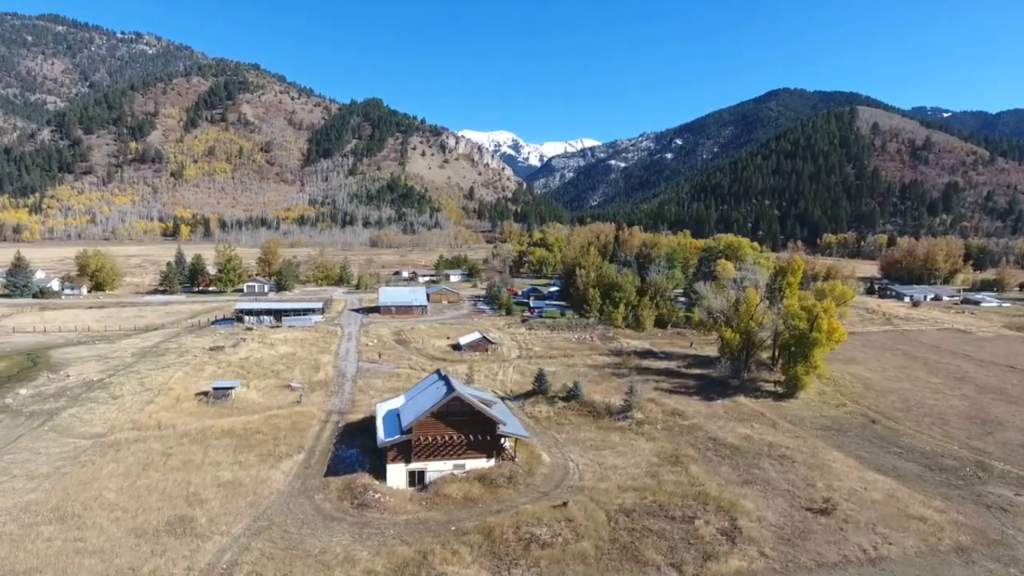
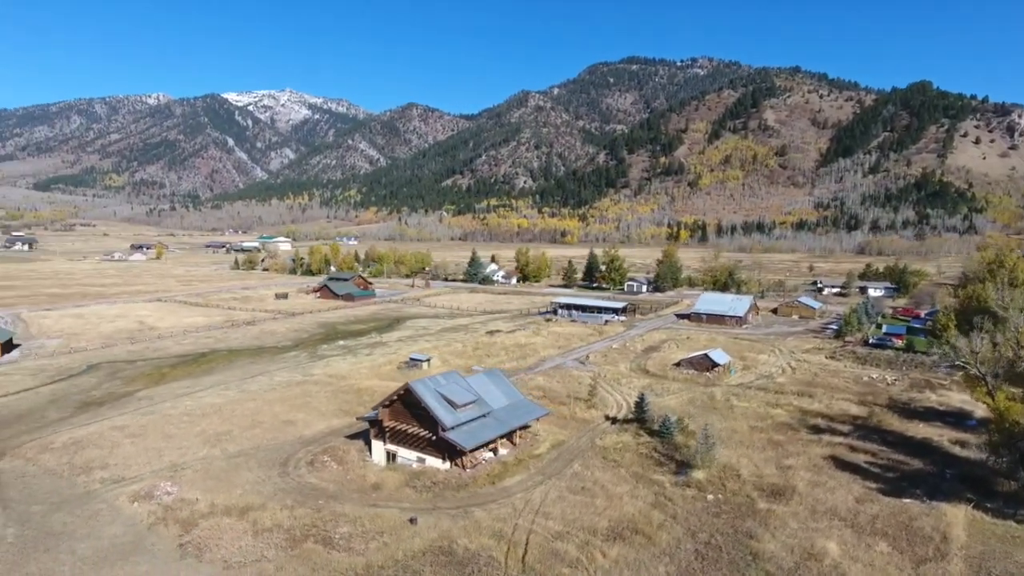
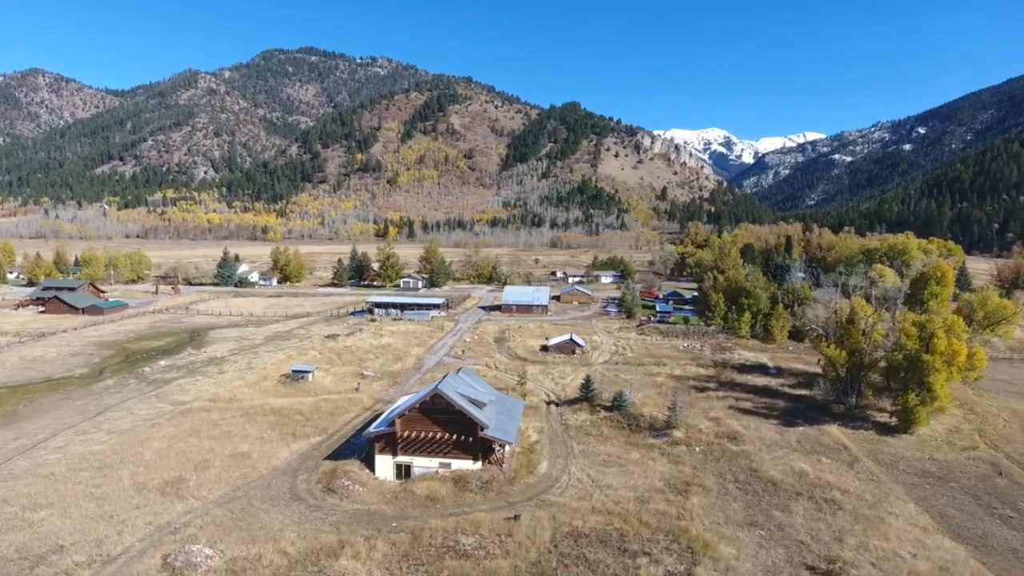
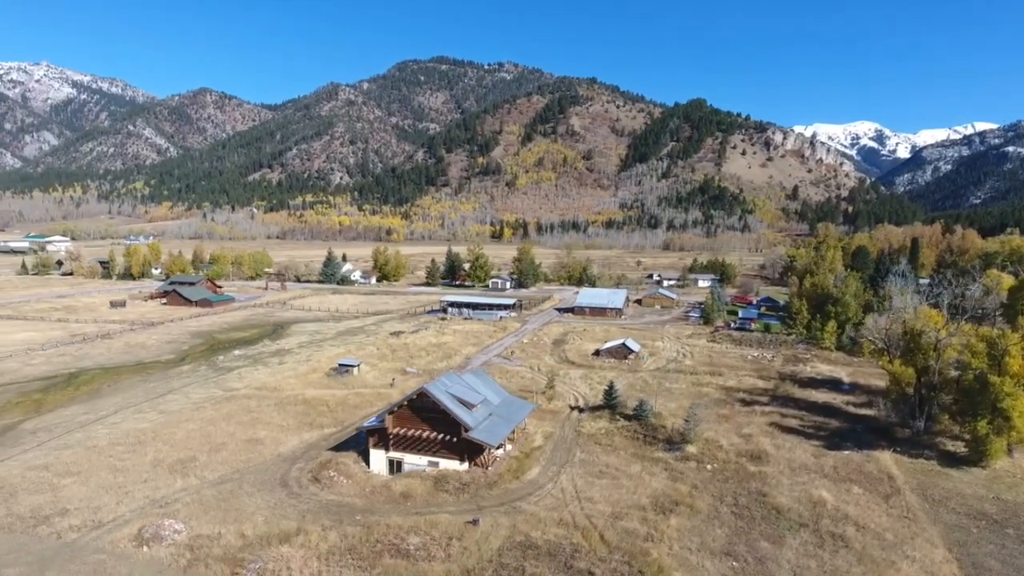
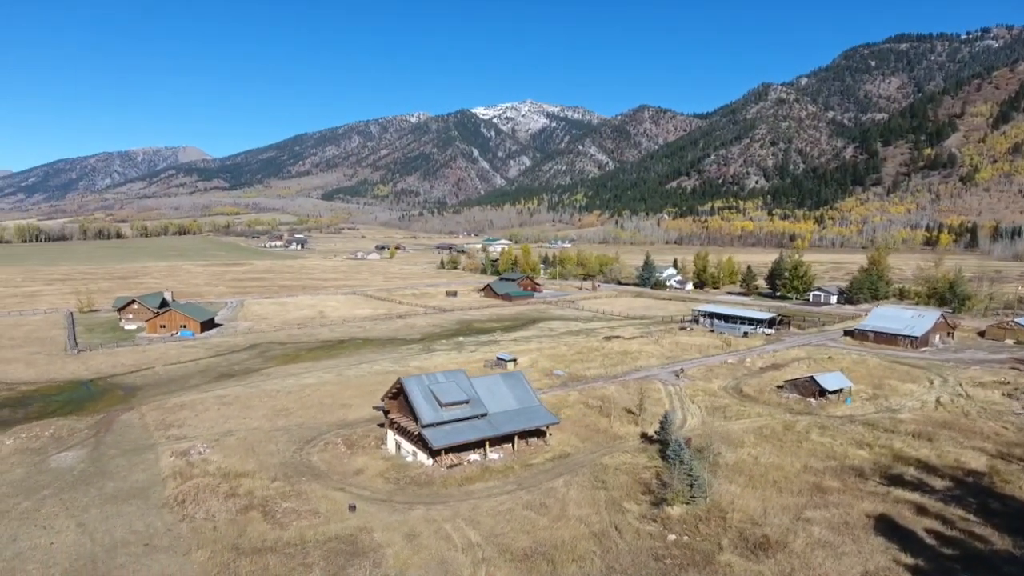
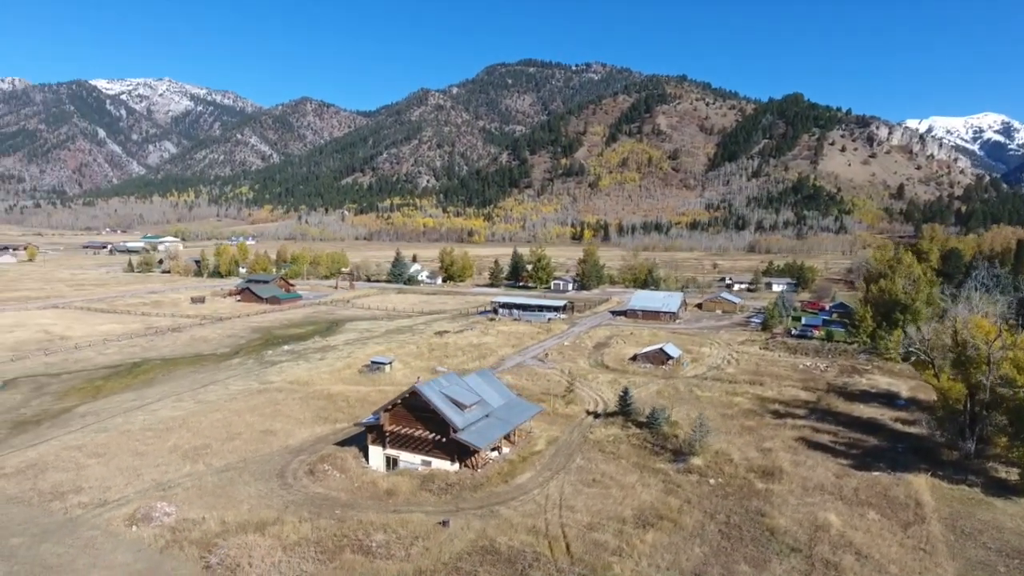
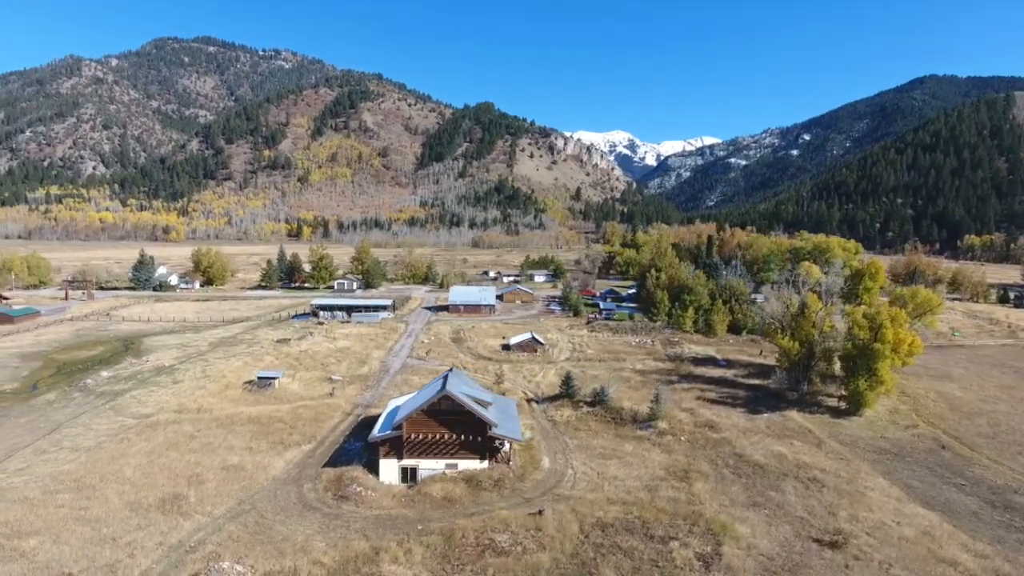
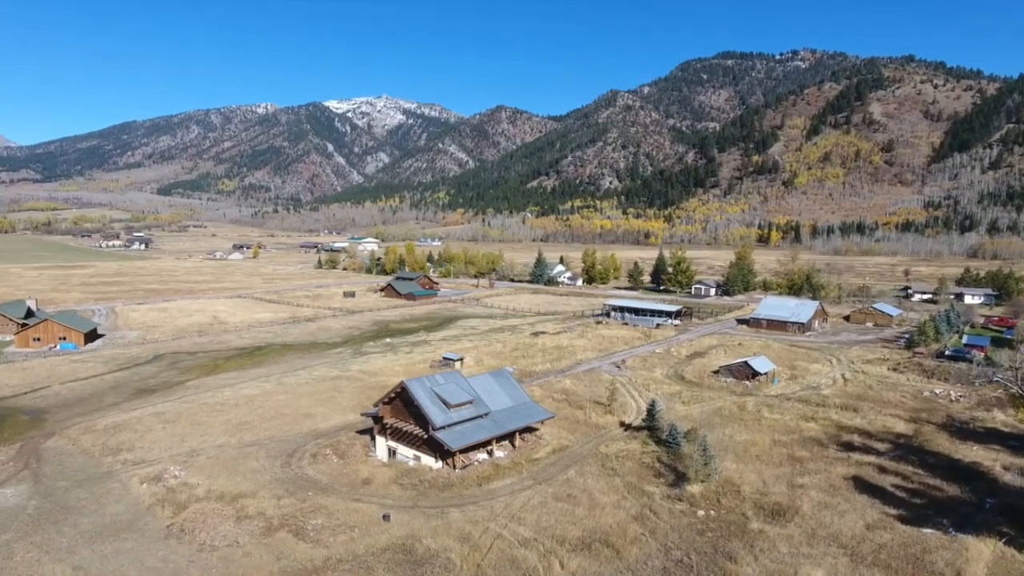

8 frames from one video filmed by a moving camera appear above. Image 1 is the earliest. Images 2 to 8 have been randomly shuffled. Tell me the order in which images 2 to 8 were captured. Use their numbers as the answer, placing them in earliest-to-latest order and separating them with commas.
7, 3, 4, 6, 2, 8, 5
